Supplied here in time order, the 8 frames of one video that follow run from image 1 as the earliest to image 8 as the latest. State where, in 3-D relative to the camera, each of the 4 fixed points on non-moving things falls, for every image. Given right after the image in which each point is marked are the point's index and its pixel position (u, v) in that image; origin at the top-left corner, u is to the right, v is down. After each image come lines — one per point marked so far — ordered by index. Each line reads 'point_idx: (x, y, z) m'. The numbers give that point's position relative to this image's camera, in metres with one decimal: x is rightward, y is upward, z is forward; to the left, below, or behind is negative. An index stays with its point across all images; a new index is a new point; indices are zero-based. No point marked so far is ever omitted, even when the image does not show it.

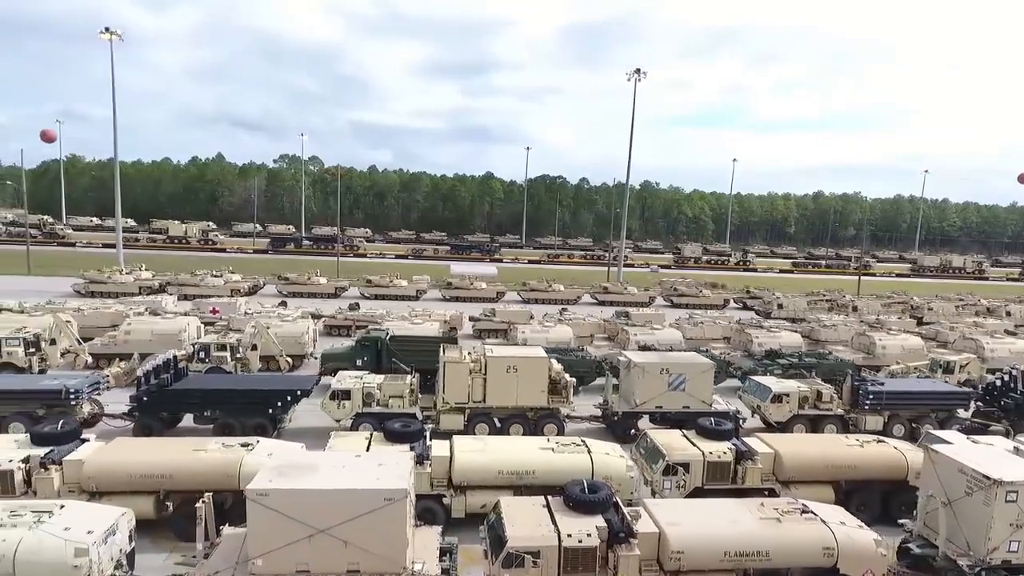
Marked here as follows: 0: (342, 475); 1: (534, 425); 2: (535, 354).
0: (-2.9, -3.2, +10.8) m
1: (+0.6, -4.2, +19.3) m
2: (+0.7, -2.1, +19.4) m
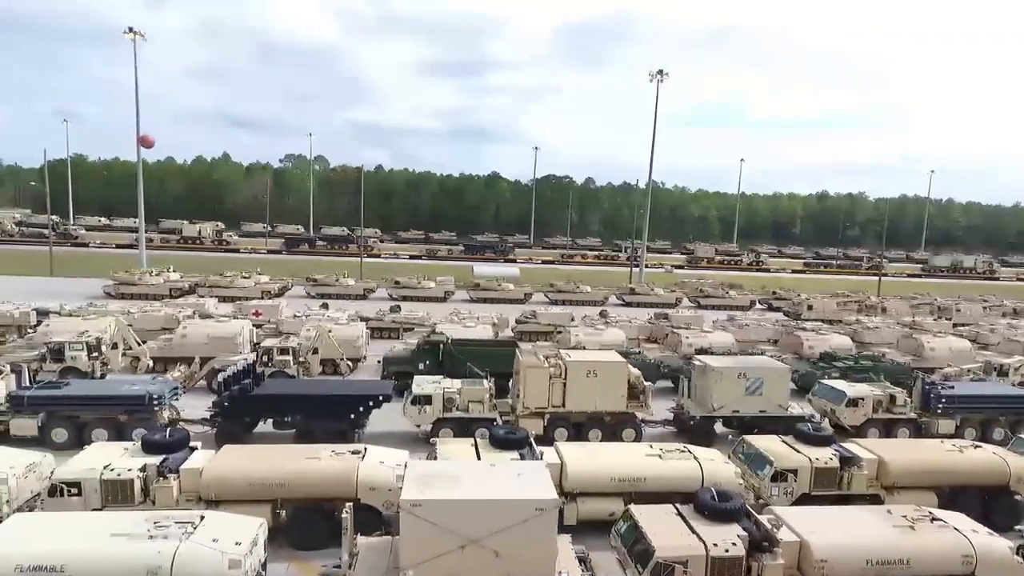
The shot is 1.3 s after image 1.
0: (-0.4, -3.4, +10.8) m
1: (+3.1, -4.4, +19.3) m
2: (+3.2, -2.2, +19.4) m
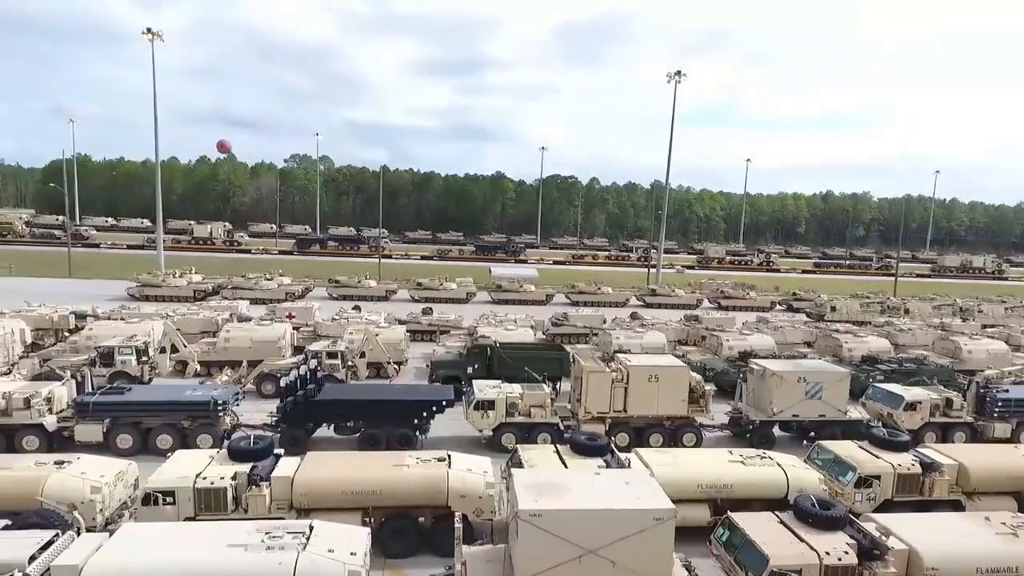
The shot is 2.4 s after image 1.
0: (+1.5, -3.5, +10.7) m
1: (+4.9, -4.5, +19.3) m
2: (+5.0, -2.4, +19.4) m
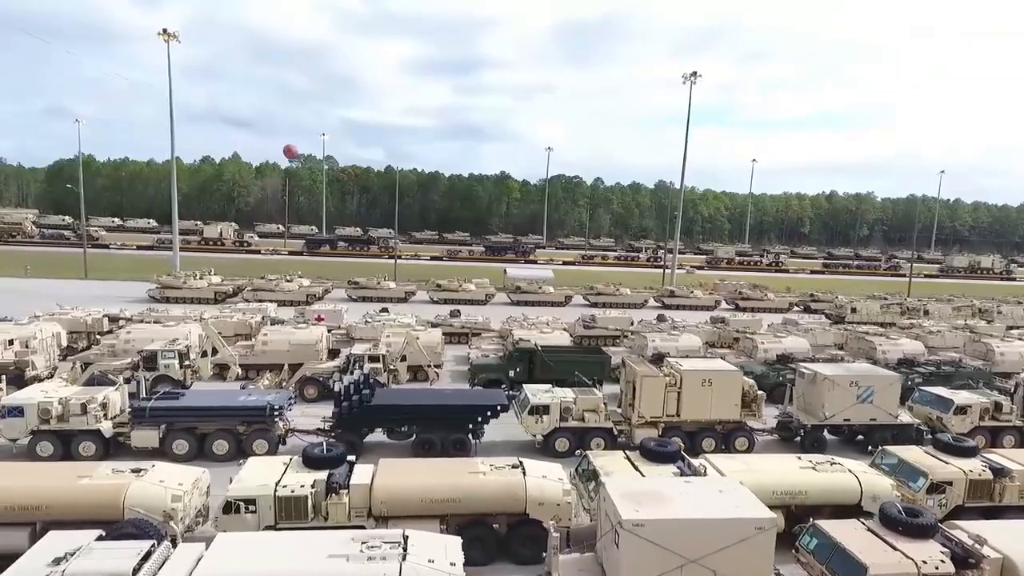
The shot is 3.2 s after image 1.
0: (+3.1, -3.7, +10.7) m
1: (+6.6, -4.6, +19.2) m
2: (+6.6, -2.5, +19.3) m
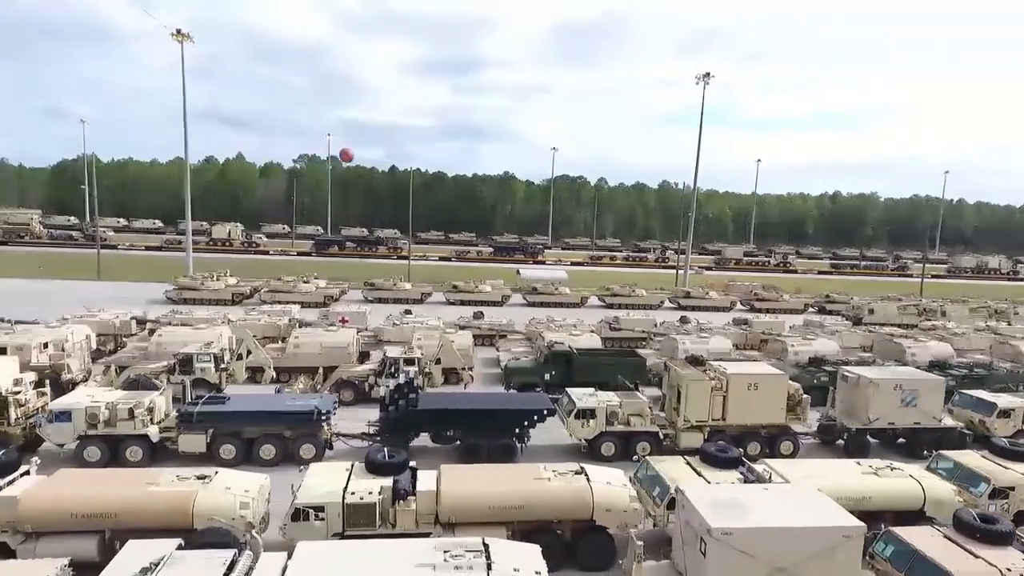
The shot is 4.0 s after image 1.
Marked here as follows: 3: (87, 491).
0: (+4.5, -3.8, +10.6) m
1: (+7.9, -4.7, +19.1) m
2: (+8.0, -2.6, +19.2) m
3: (-8.3, -3.9, +12.1) m
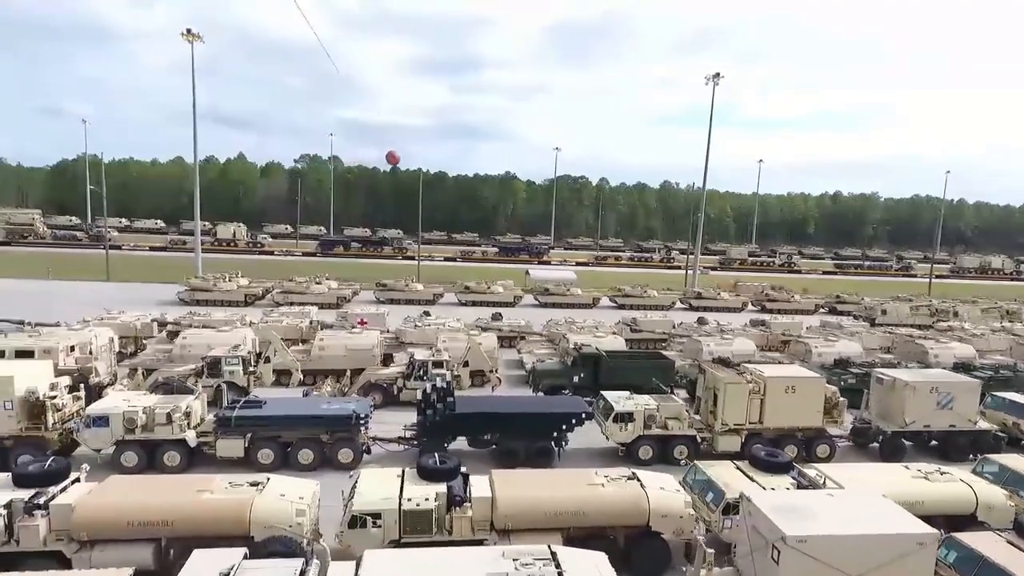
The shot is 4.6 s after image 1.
0: (+5.6, -3.9, +10.5) m
1: (+9.0, -4.8, +19.1) m
2: (+9.1, -2.7, +19.2) m
3: (-7.2, -4.0, +11.9) m
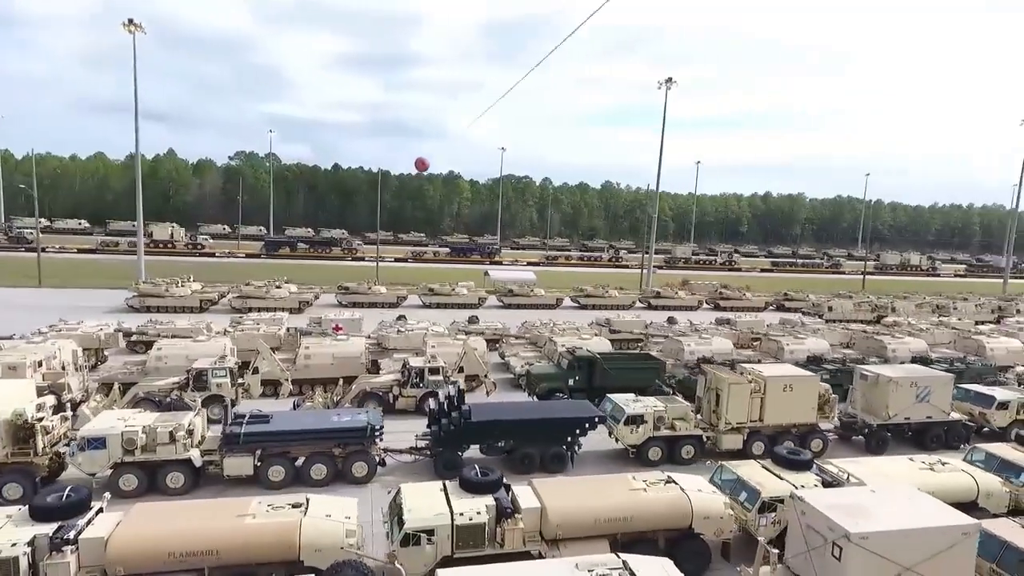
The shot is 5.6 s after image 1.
0: (+6.8, -4.0, +11.1) m
1: (+9.3, -4.9, +20.0) m
2: (+9.4, -2.7, +20.0) m
3: (-6.1, -4.3, +11.2) m
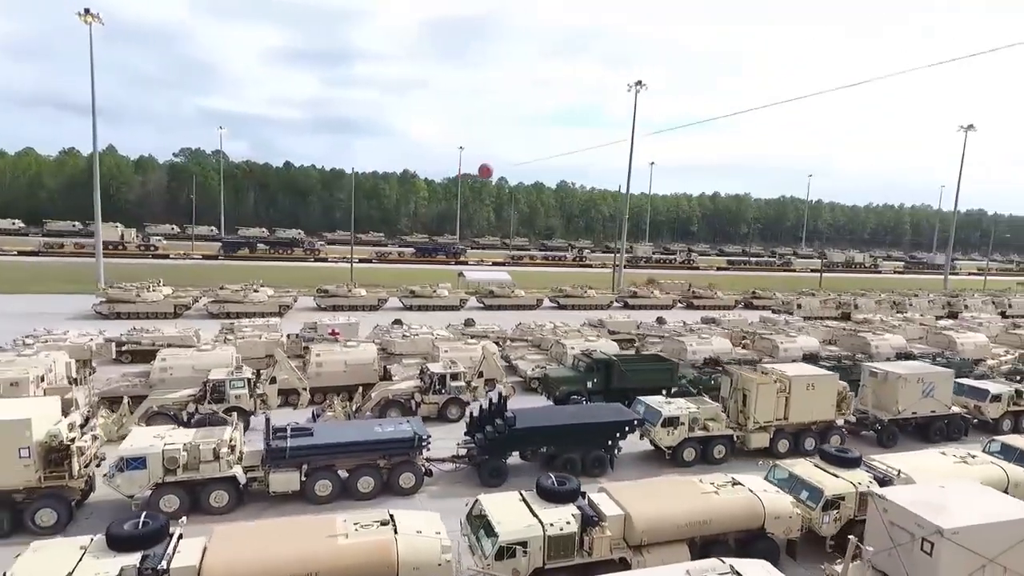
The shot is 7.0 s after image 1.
0: (+8.6, -4.1, +11.7) m
1: (+10.3, -4.9, +20.7) m
2: (+10.4, -2.8, +20.8) m
3: (-4.3, -4.5, +10.7) m
